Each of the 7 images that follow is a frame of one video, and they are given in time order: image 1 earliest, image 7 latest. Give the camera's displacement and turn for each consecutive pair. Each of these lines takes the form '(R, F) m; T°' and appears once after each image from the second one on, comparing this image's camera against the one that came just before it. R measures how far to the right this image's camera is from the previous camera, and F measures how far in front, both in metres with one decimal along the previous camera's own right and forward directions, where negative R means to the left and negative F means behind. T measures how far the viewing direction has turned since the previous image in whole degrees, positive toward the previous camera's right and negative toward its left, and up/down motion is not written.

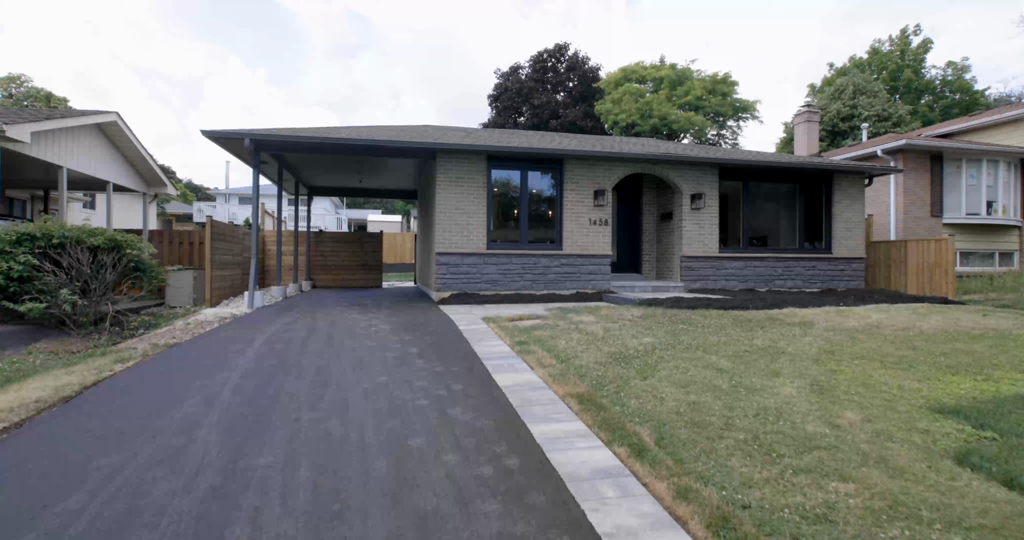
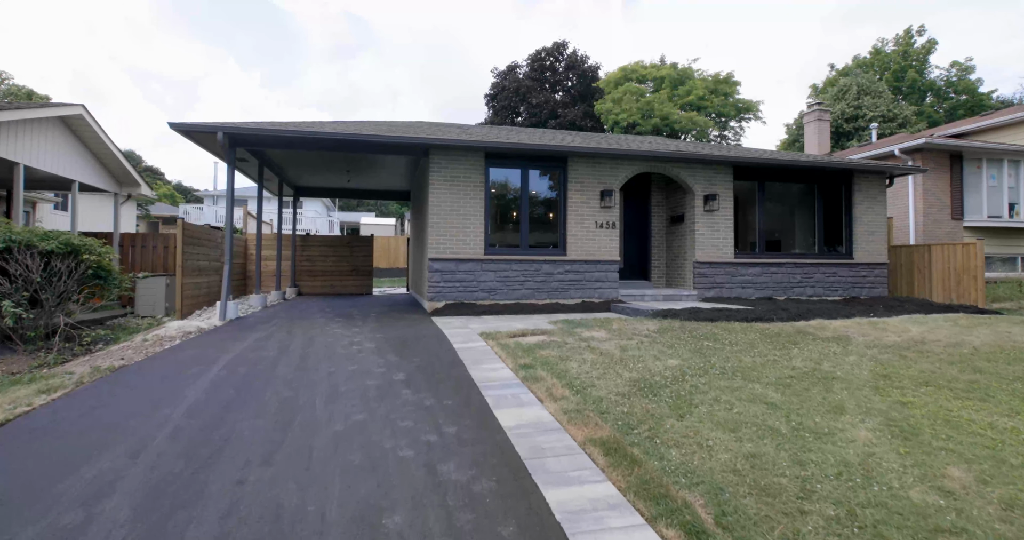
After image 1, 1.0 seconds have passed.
(-0.1, +0.8) m; 0°
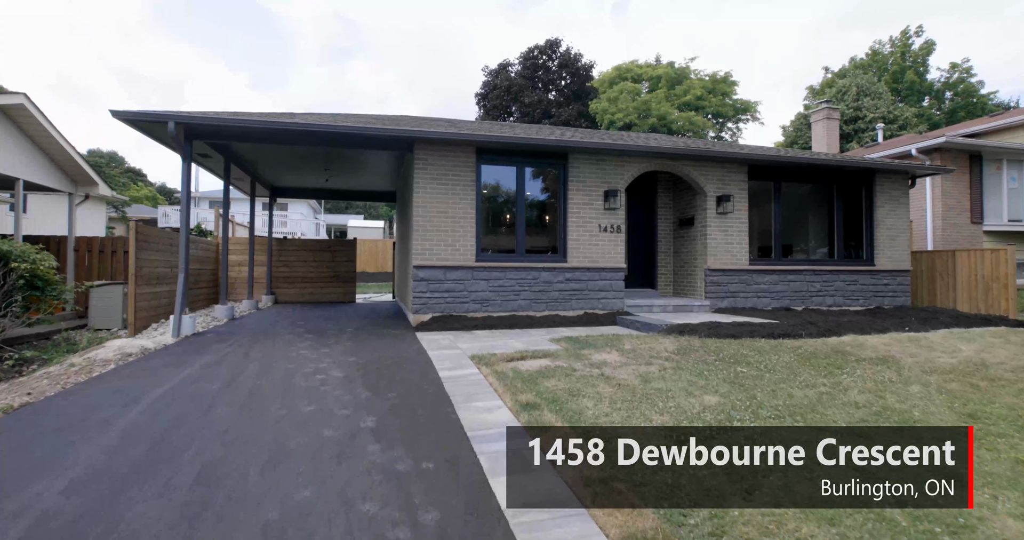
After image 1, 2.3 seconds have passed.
(-0.1, +0.9) m; +1°
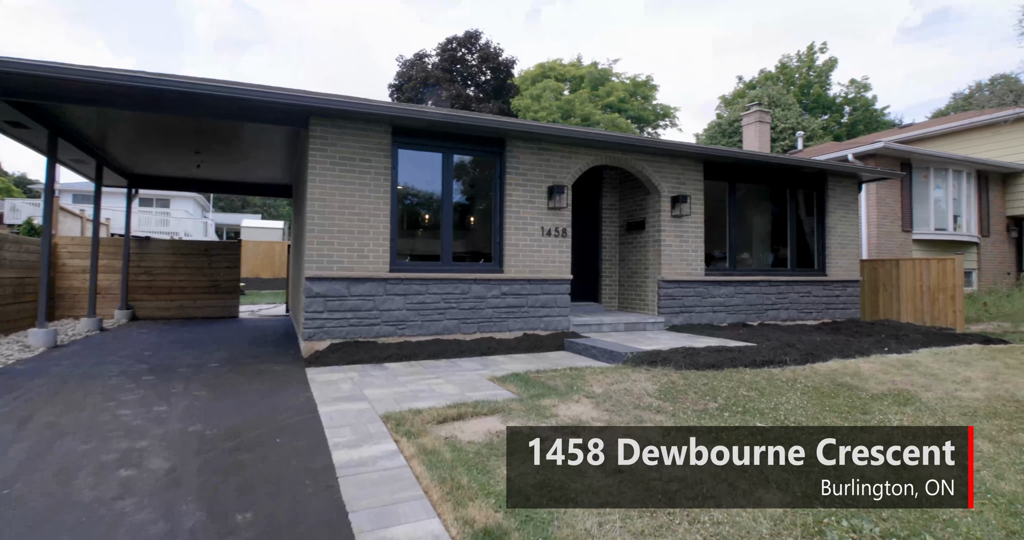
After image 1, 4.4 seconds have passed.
(-0.1, +1.6) m; +9°
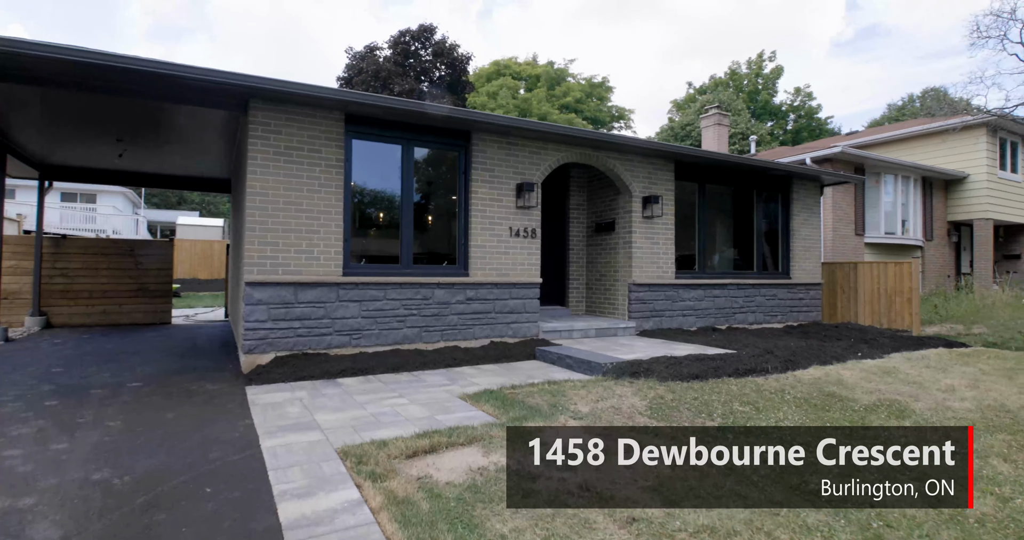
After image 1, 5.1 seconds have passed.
(-0.2, +0.5) m; +5°
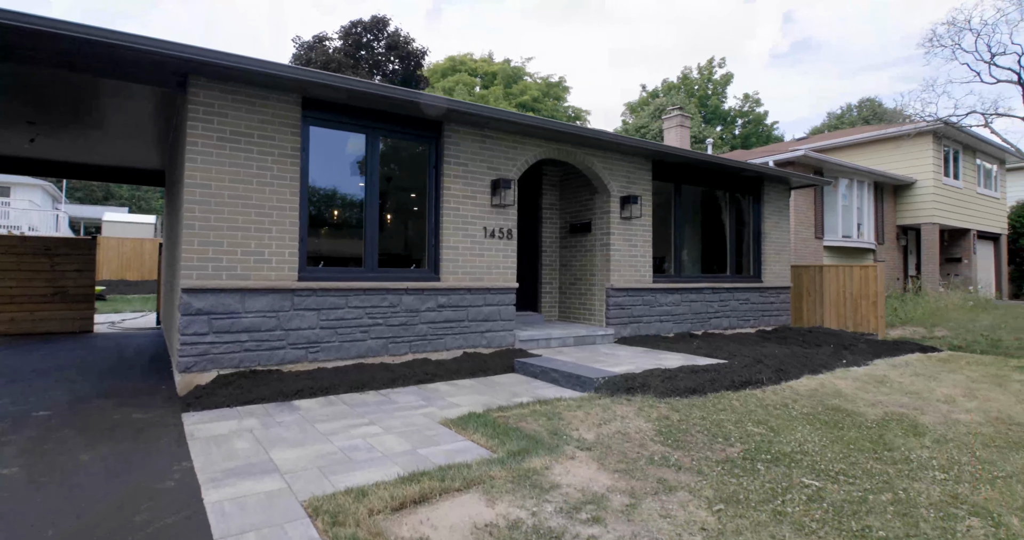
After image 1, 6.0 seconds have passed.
(-0.3, +0.6) m; +5°
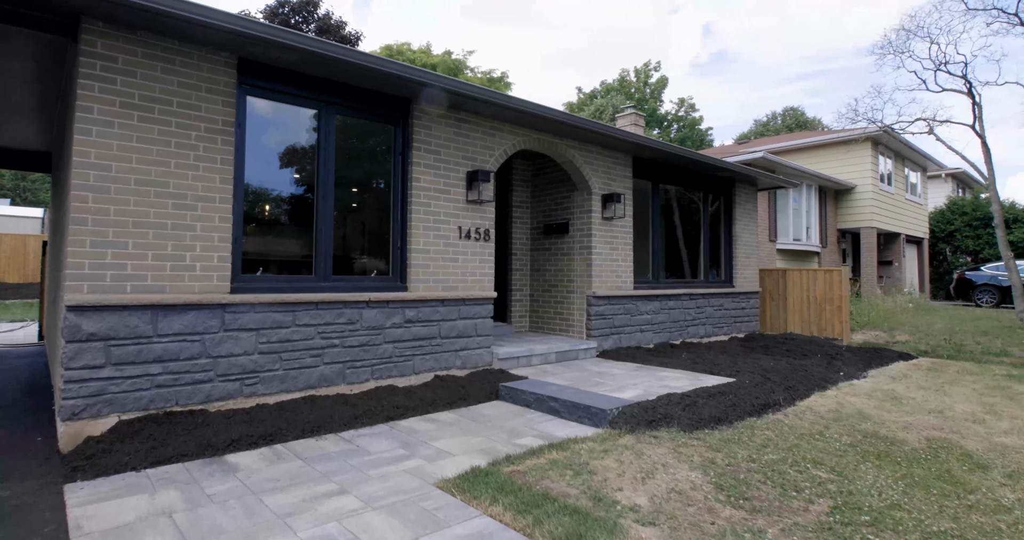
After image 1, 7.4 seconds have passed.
(-0.5, +0.9) m; +7°
